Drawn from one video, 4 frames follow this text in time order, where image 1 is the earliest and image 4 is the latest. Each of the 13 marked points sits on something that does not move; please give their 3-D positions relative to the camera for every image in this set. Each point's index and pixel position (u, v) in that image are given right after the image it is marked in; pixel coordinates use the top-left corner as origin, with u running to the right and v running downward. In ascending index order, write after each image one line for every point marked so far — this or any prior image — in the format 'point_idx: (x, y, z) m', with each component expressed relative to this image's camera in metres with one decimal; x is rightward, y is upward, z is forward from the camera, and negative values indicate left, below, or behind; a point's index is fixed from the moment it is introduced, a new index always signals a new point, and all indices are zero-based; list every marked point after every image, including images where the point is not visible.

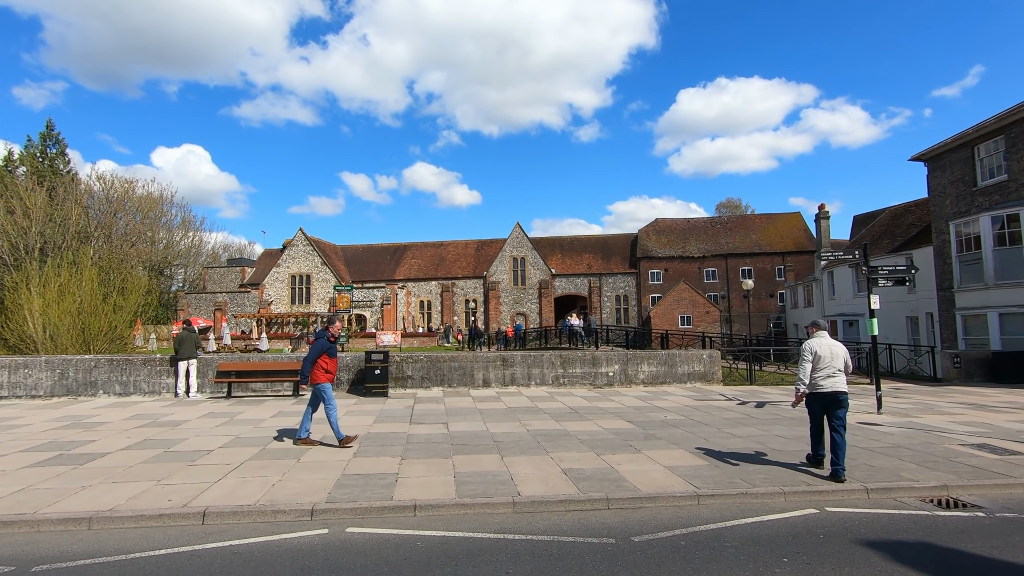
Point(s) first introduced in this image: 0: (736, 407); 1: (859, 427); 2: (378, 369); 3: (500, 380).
0: (+4.5, -2.4, +11.0) m
1: (+5.6, -2.2, +8.7) m
2: (-3.0, -1.8, +12.2) m
3: (-0.3, -2.3, +13.5) m
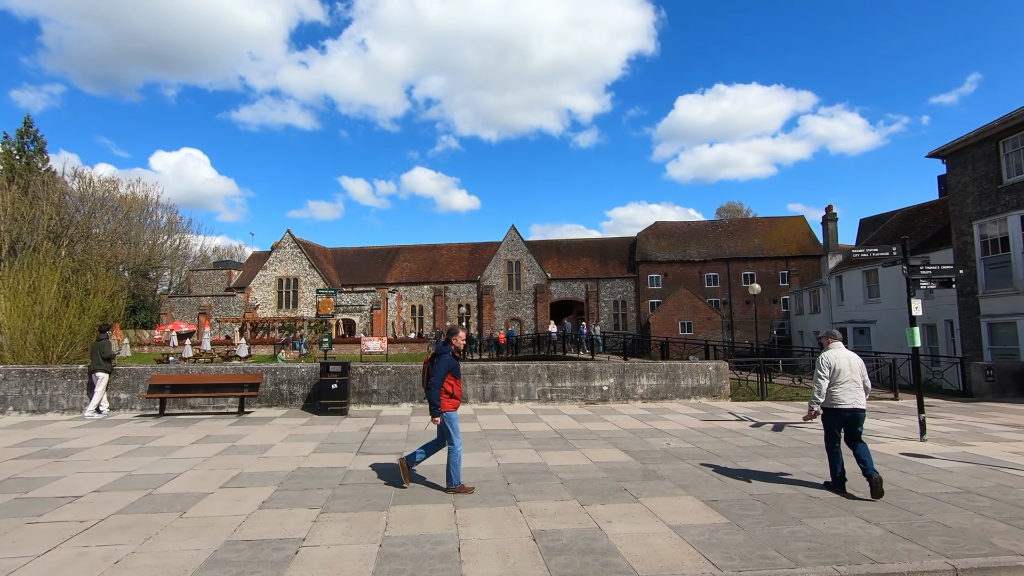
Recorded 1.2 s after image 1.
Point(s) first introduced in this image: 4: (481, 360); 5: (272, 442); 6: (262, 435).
0: (+4.1, -2.5, +9.4) m
1: (+5.2, -2.3, +7.1) m
2: (-3.4, -1.9, +10.6) m
3: (-0.7, -2.3, +11.8) m
4: (-1.1, -2.6, +19.8) m
5: (-3.6, -2.3, +8.0) m
6: (-3.9, -2.3, +8.6) m
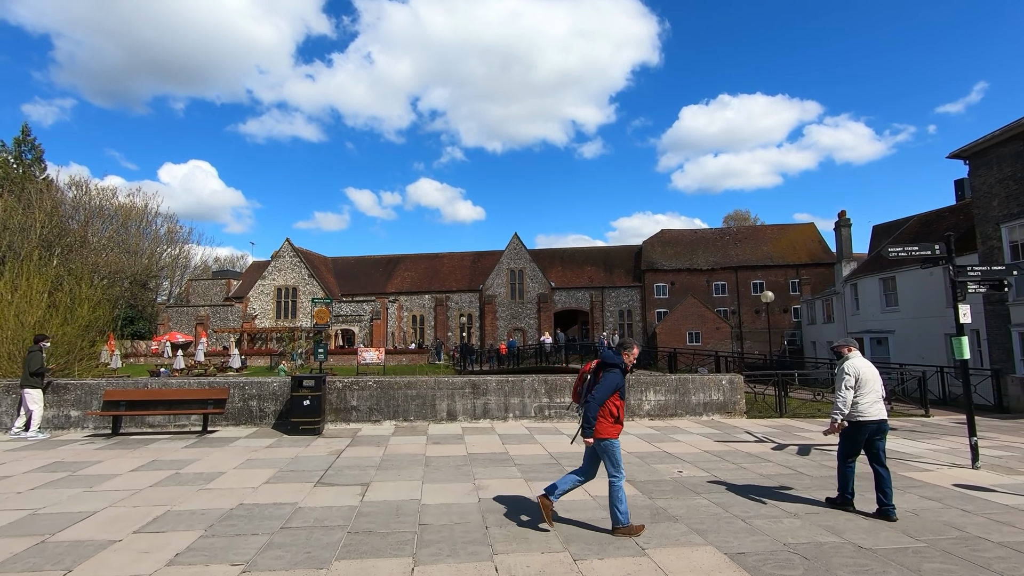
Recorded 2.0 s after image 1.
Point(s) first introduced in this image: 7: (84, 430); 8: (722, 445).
0: (+4.0, -2.5, +8.2) m
1: (+5.0, -2.3, +5.9) m
2: (-3.6, -2.0, +9.5) m
3: (-0.8, -2.5, +10.8) m
4: (-1.2, -2.9, +18.8) m
5: (-3.7, -2.3, +7.0) m
6: (-4.1, -2.4, +7.5) m
7: (-7.6, -2.5, +9.6) m
8: (+3.4, -2.6, +8.9) m
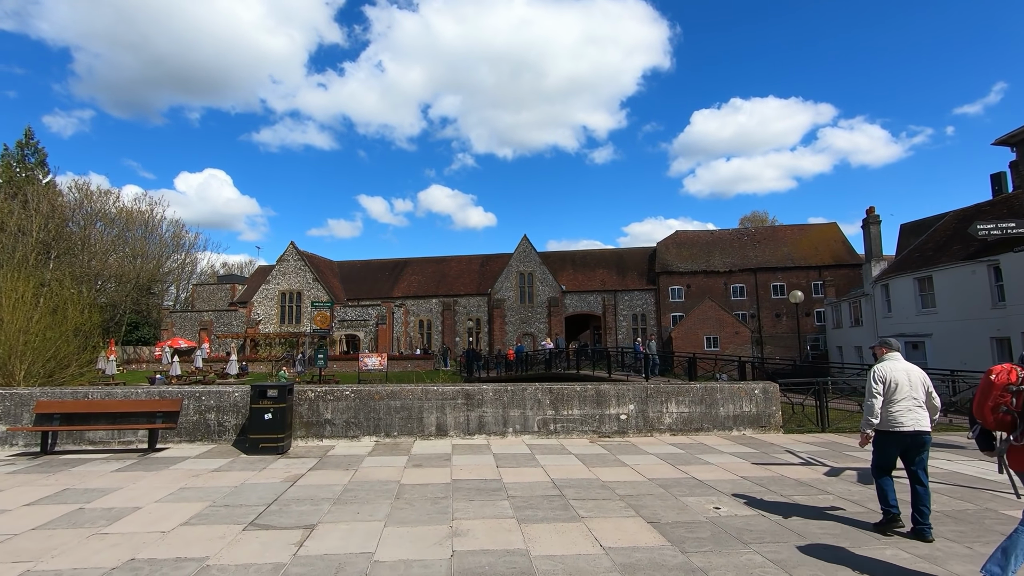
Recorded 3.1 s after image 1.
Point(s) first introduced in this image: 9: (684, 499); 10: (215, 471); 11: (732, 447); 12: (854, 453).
0: (+3.9, -2.4, +6.7) m
1: (+4.9, -2.1, +4.4) m
2: (-3.6, -1.9, +8.1) m
3: (-0.8, -2.4, +9.3) m
4: (-1.0, -2.9, +17.3) m
5: (-3.8, -2.2, +5.6) m
6: (-4.2, -2.3, +6.1) m
7: (-7.6, -2.4, +8.3) m
8: (+3.4, -2.4, +7.3) m
9: (+1.9, -2.3, +5.9) m
10: (-3.8, -2.4, +7.0) m
11: (+3.6, -2.6, +8.9) m
12: (+5.3, -2.6, +8.5) m
